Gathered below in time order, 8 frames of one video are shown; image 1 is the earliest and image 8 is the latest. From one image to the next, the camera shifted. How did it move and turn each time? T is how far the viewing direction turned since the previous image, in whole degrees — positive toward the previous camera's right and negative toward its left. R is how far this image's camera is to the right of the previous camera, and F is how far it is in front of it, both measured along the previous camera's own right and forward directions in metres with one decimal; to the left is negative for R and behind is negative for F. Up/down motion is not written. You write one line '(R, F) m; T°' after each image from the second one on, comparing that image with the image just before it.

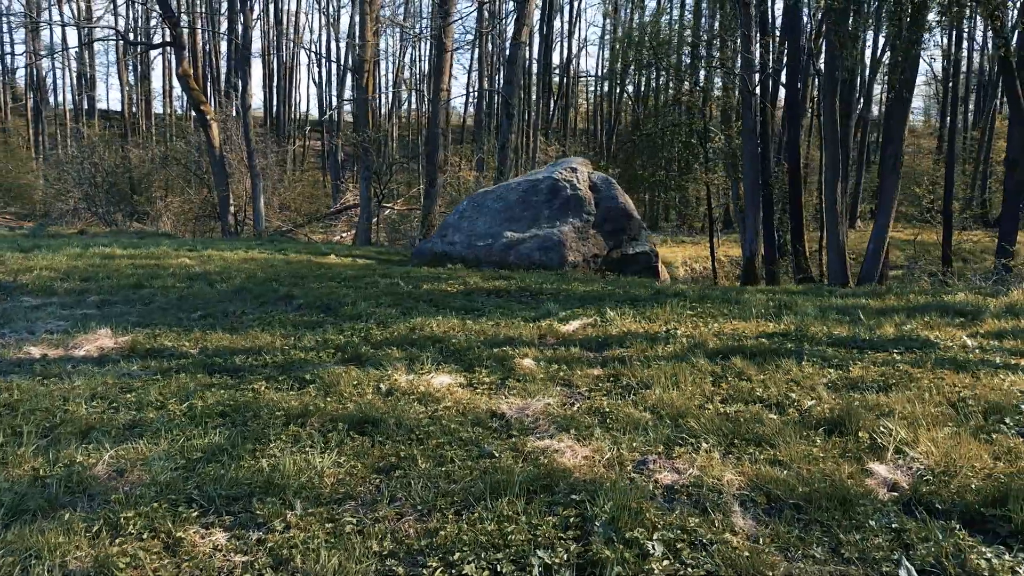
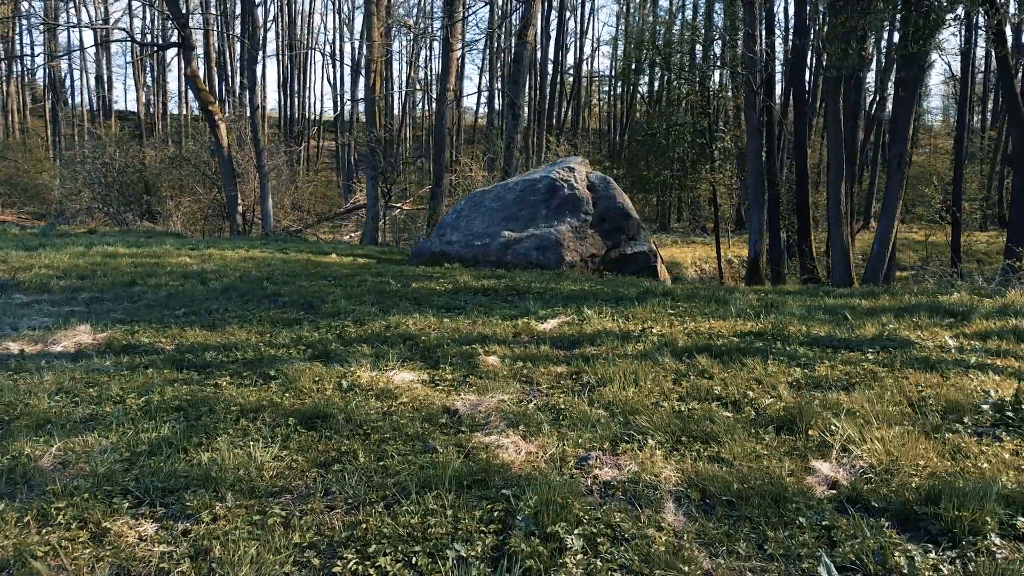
(+0.3, 0.0) m; -1°
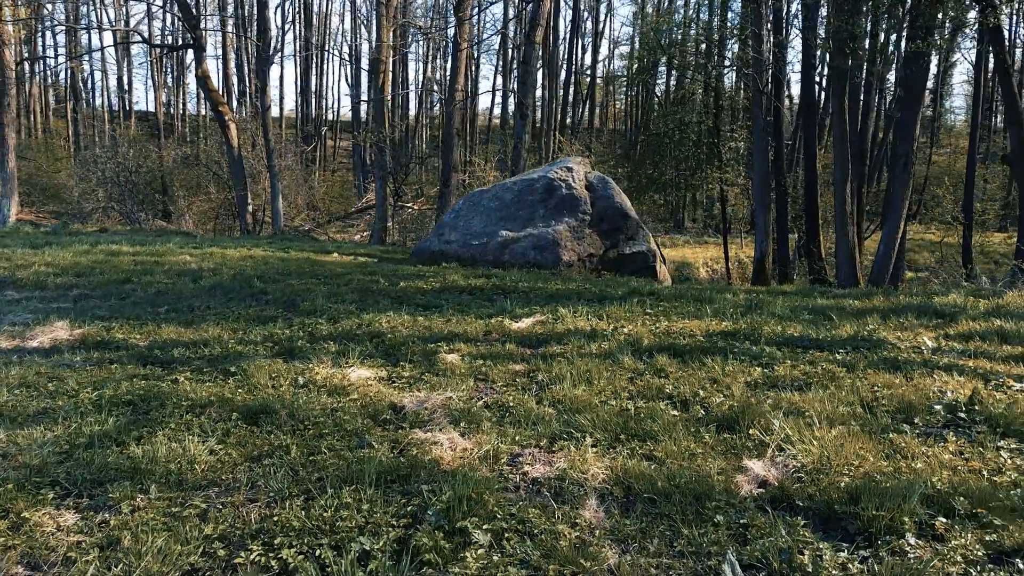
(+0.3, 0.0) m; -1°
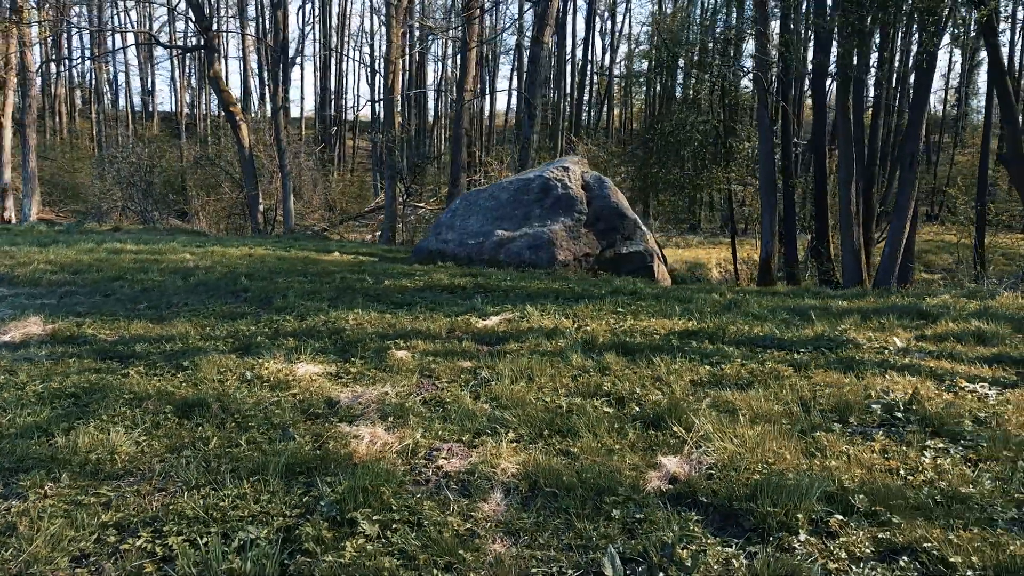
(+0.4, 0.0) m; -1°
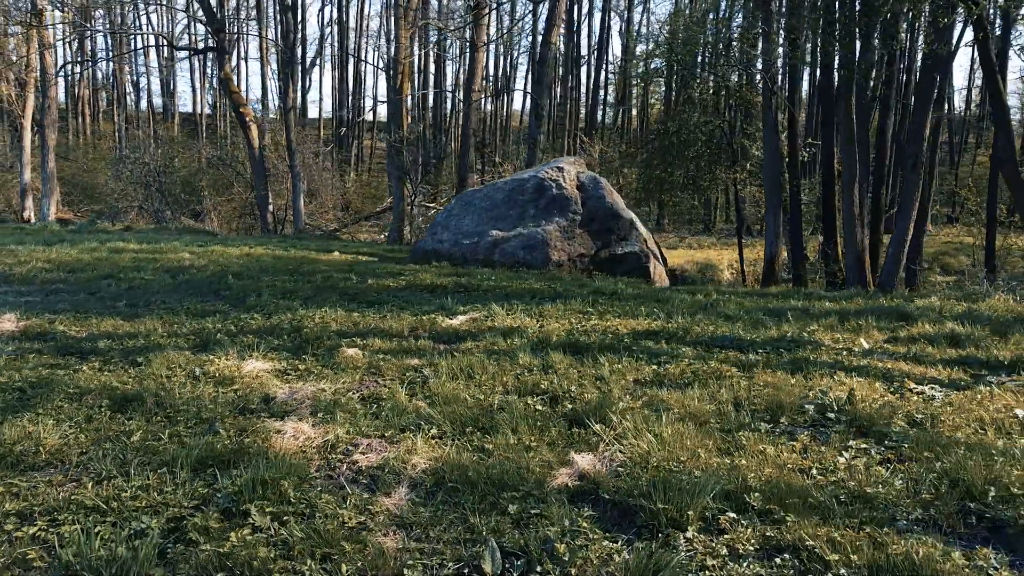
(+0.4, 0.0) m; -1°
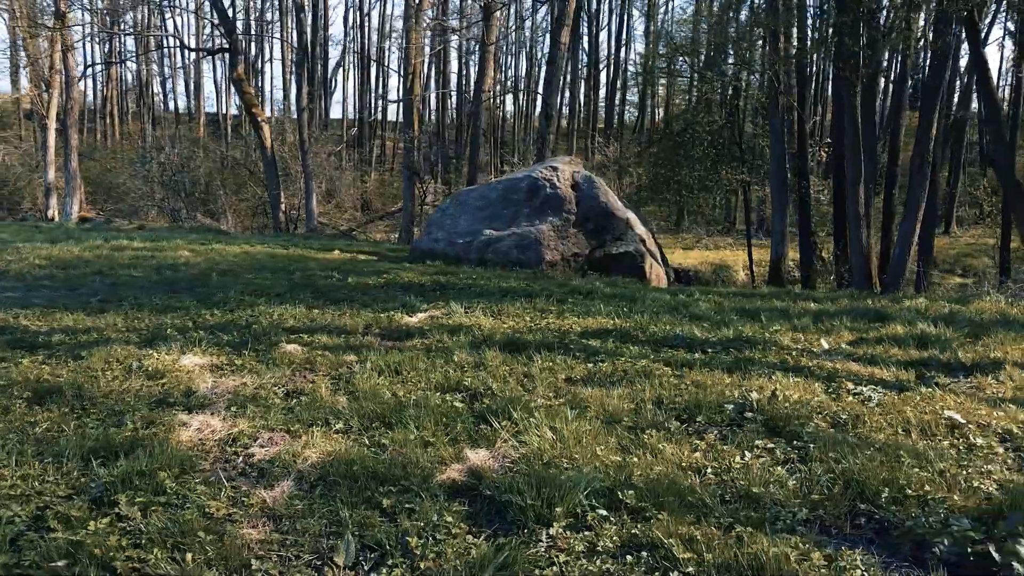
(+0.5, 0.0) m; -2°
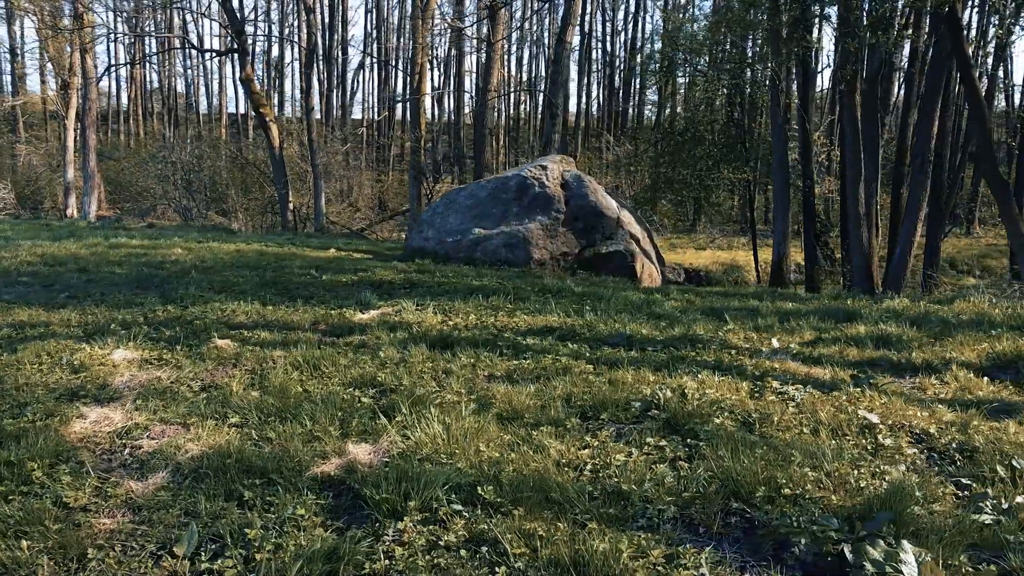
(+0.5, 0.0) m; -2°
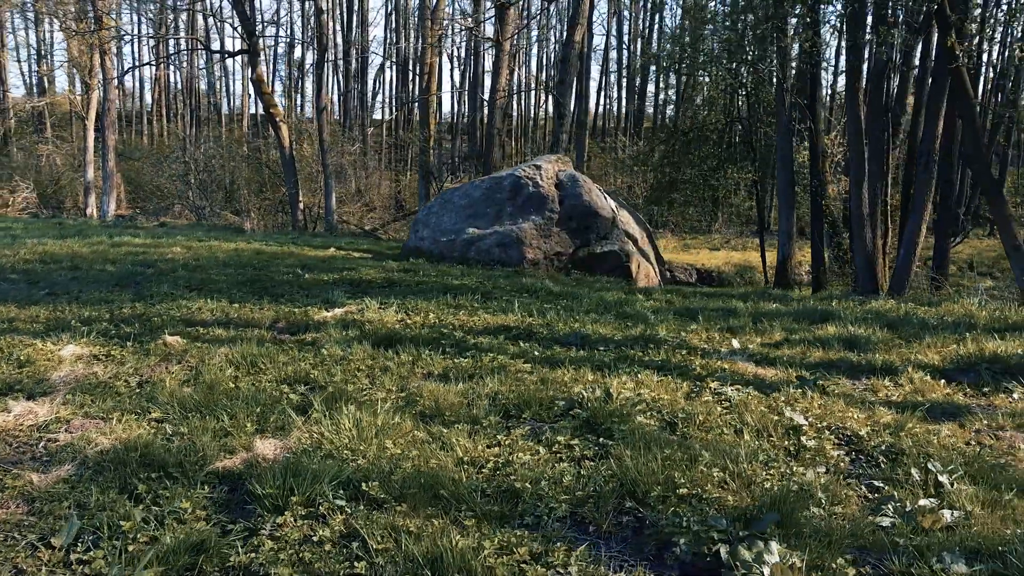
(+0.4, 0.0) m; -2°
